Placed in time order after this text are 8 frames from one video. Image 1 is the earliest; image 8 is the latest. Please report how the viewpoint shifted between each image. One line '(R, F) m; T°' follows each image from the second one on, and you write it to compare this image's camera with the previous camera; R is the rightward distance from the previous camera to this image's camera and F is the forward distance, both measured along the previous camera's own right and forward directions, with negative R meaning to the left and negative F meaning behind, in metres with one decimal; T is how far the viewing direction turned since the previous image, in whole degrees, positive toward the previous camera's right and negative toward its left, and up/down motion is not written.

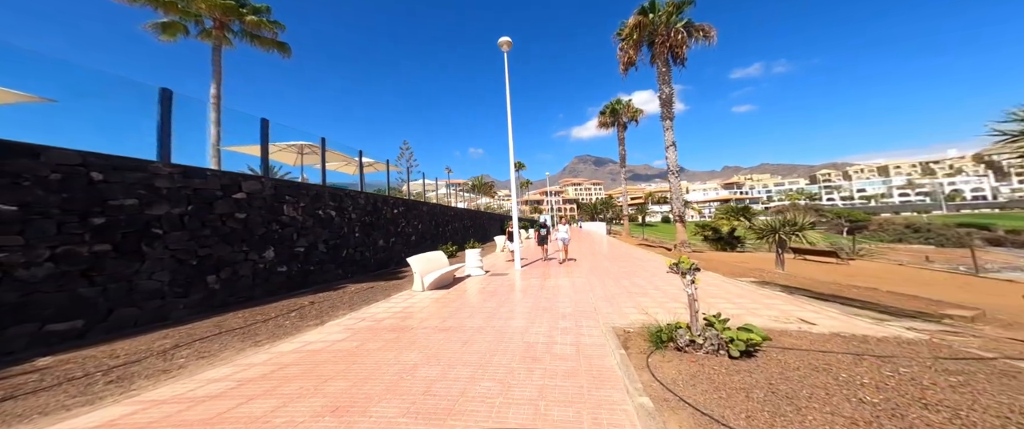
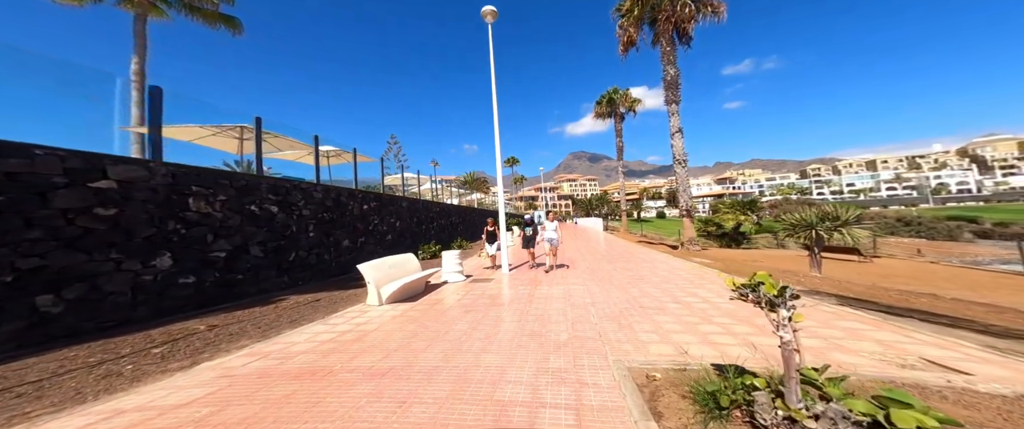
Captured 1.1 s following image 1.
(+0.2, +1.1) m; 0°
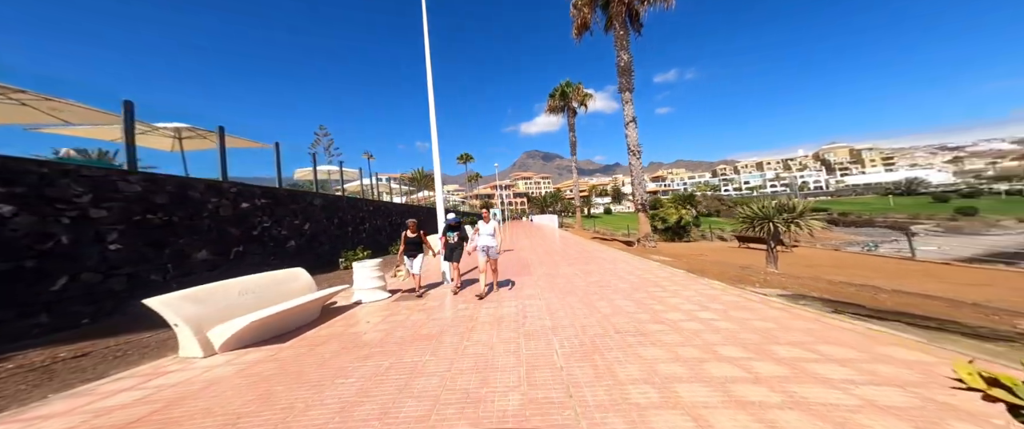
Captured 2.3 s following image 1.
(+0.2, +1.1) m; +8°
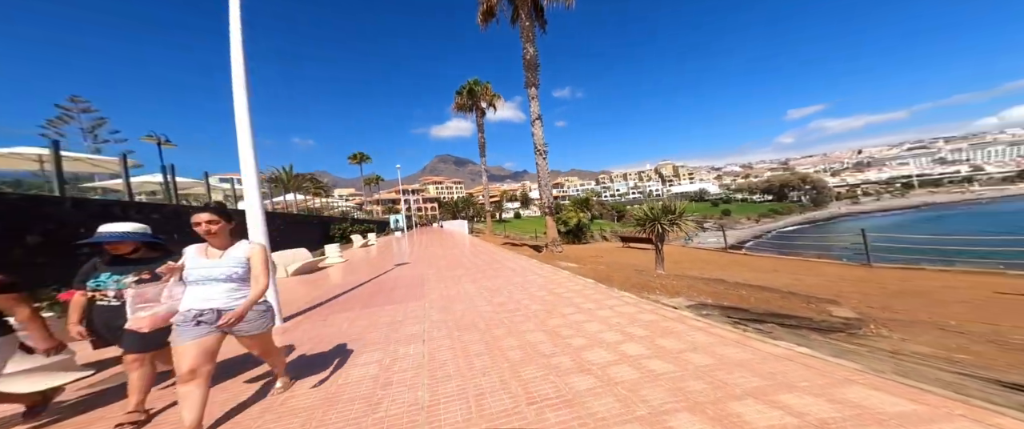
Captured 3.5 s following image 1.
(+0.3, +1.0) m; +16°
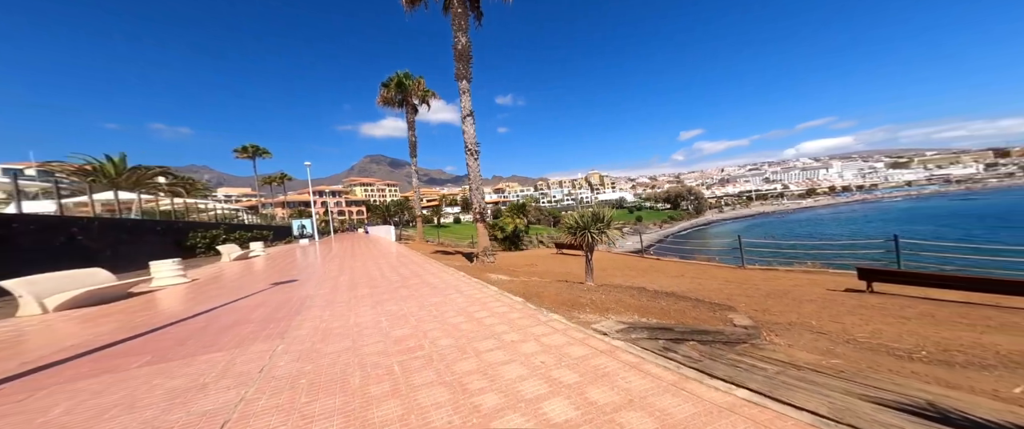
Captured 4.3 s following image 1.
(+0.3, +0.7) m; +11°
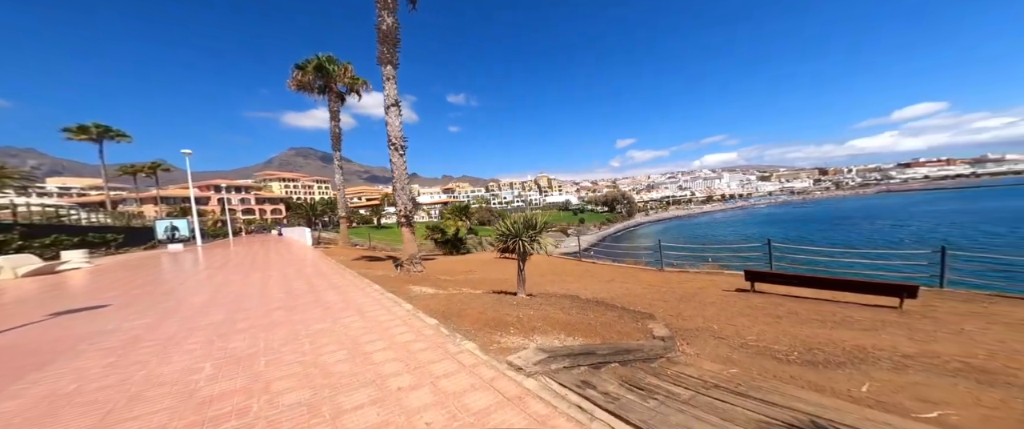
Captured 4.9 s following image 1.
(+0.4, +0.6) m; +10°
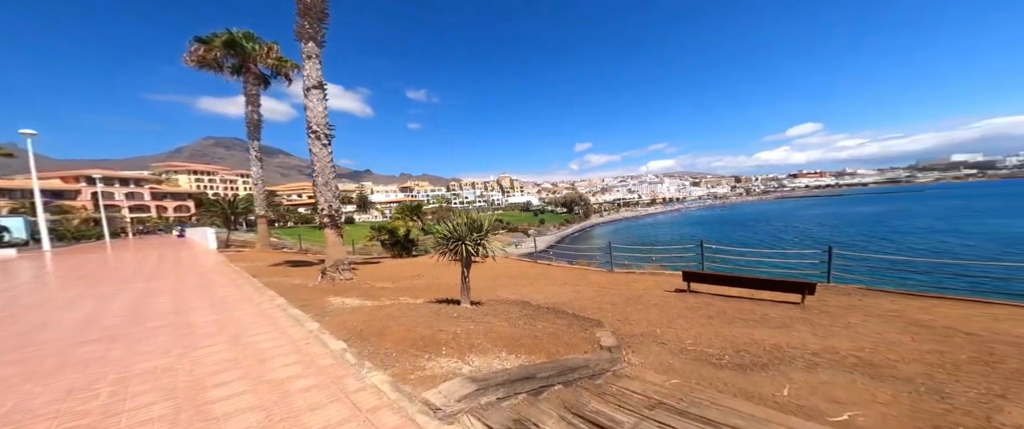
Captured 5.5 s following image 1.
(+0.3, +0.6) m; +8°
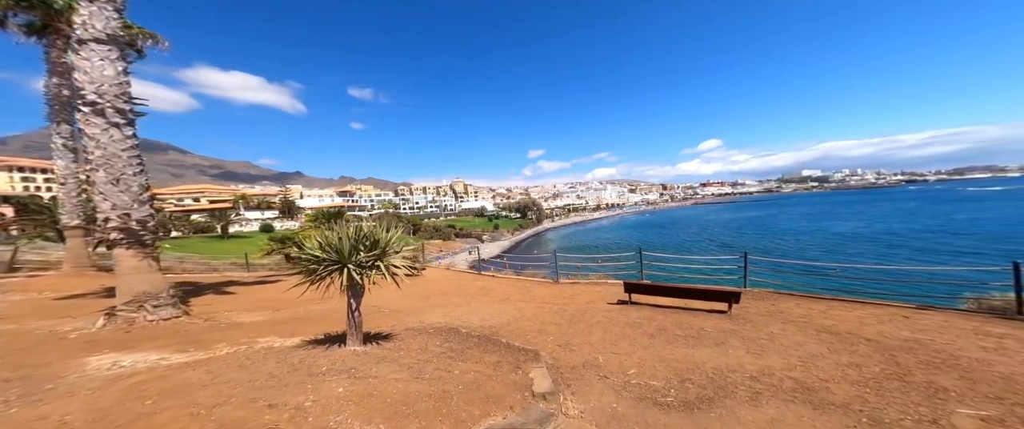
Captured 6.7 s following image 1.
(+0.6, +1.5) m; +11°
